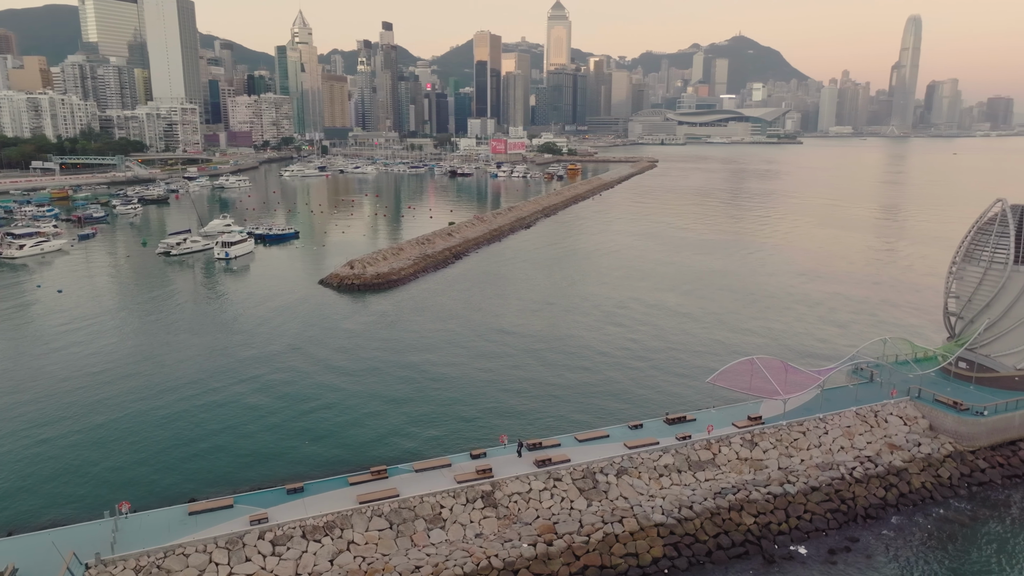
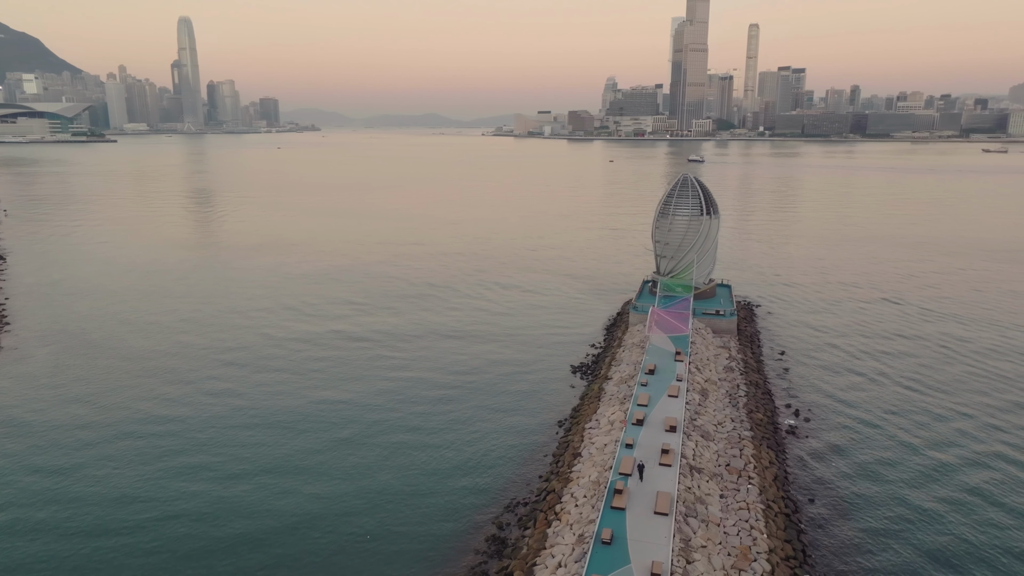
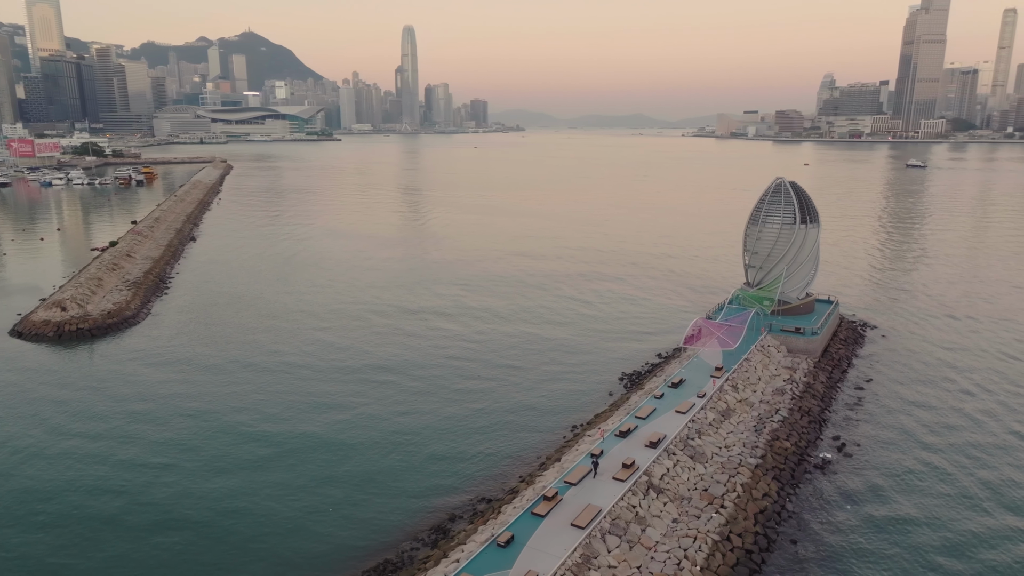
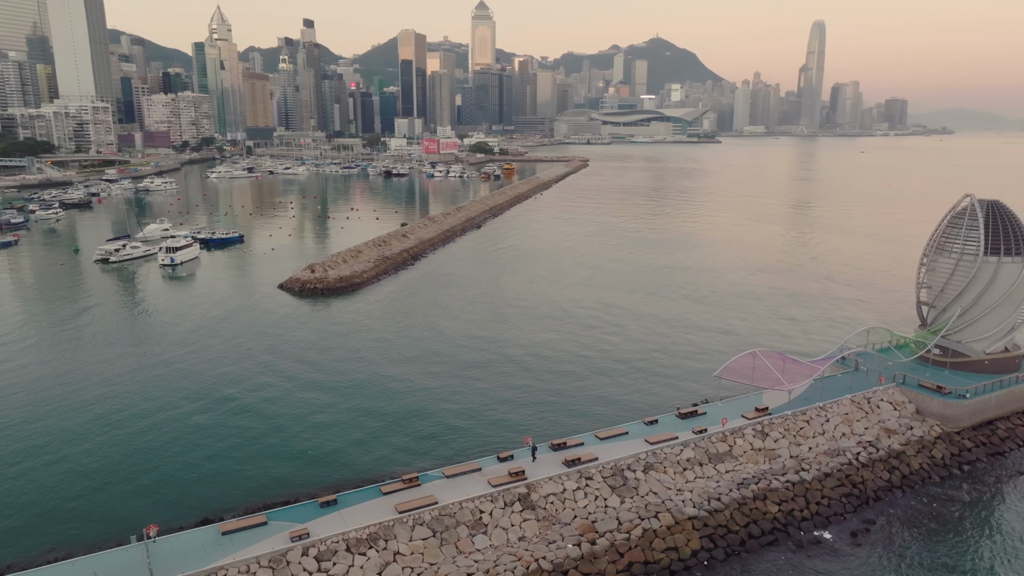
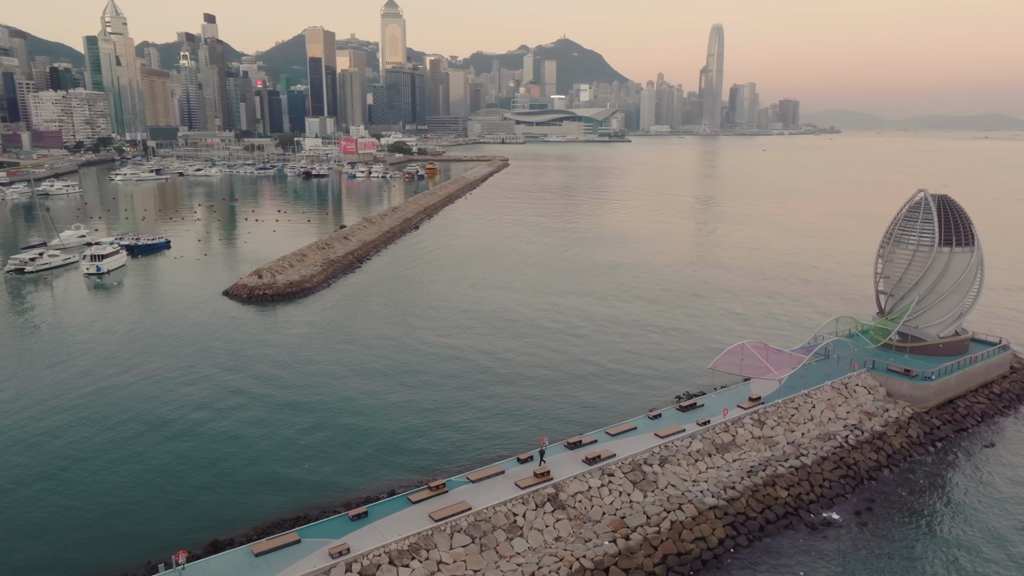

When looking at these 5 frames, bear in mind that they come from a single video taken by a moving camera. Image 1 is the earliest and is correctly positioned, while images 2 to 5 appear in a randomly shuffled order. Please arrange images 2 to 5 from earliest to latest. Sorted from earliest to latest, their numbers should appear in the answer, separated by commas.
4, 5, 3, 2
